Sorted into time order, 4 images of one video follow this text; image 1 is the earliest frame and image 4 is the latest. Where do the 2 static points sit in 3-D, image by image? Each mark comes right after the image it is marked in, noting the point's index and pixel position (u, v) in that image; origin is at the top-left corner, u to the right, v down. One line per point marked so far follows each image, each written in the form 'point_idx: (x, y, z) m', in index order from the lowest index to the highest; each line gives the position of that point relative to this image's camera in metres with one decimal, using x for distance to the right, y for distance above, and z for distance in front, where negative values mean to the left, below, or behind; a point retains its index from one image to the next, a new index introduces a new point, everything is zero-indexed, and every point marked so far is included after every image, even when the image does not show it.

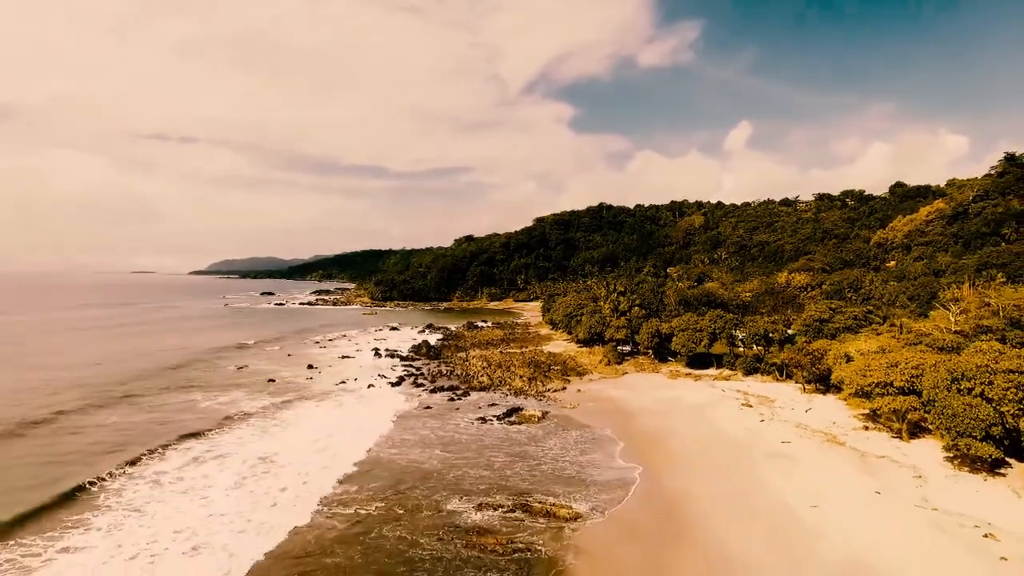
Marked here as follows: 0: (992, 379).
0: (+17.7, -3.4, +18.3) m
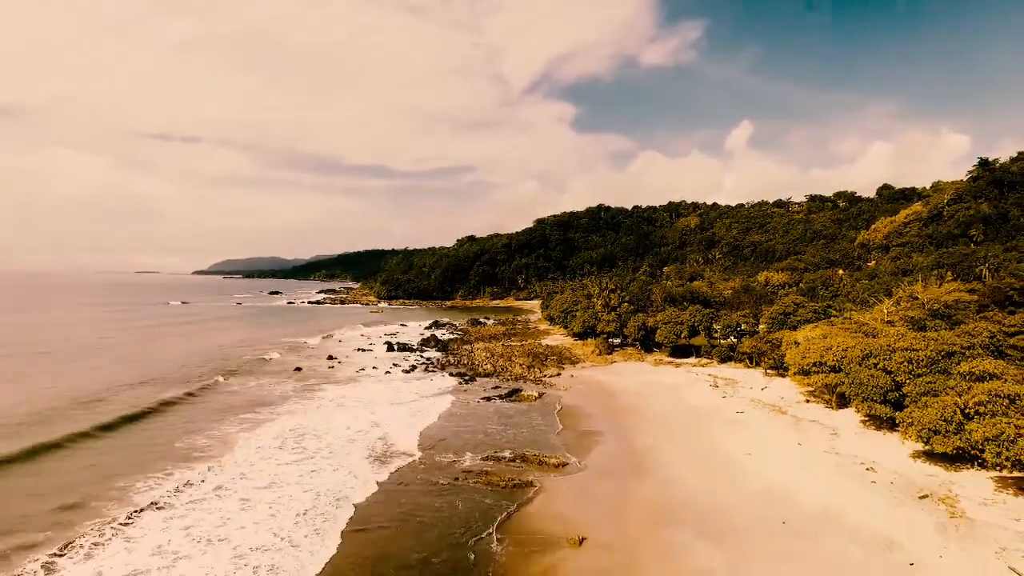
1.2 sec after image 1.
0: (+17.7, -3.2, +23.0) m
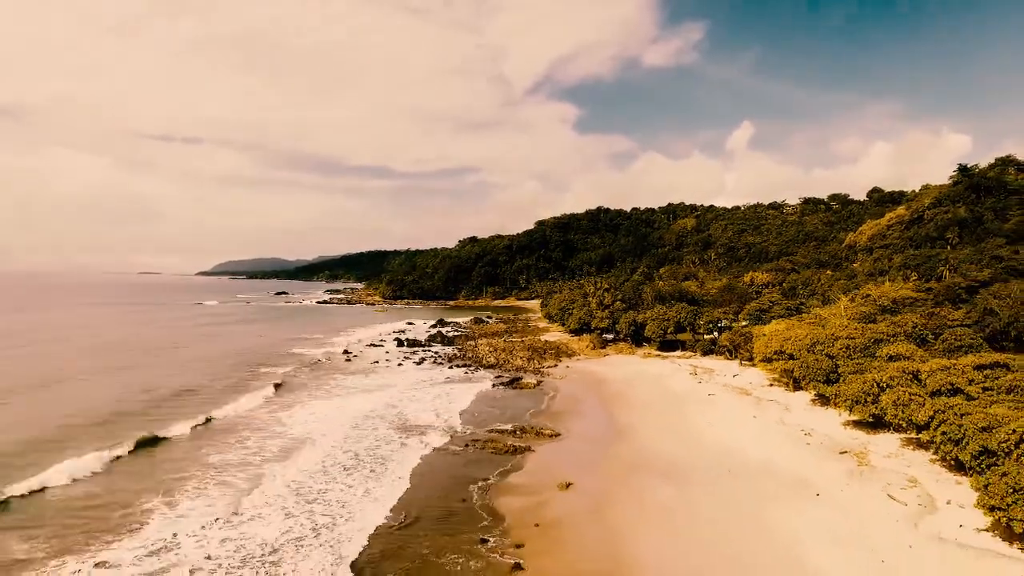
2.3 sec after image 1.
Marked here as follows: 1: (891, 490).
0: (+17.8, -3.1, +27.2) m
1: (+13.5, -7.2, +17.5) m
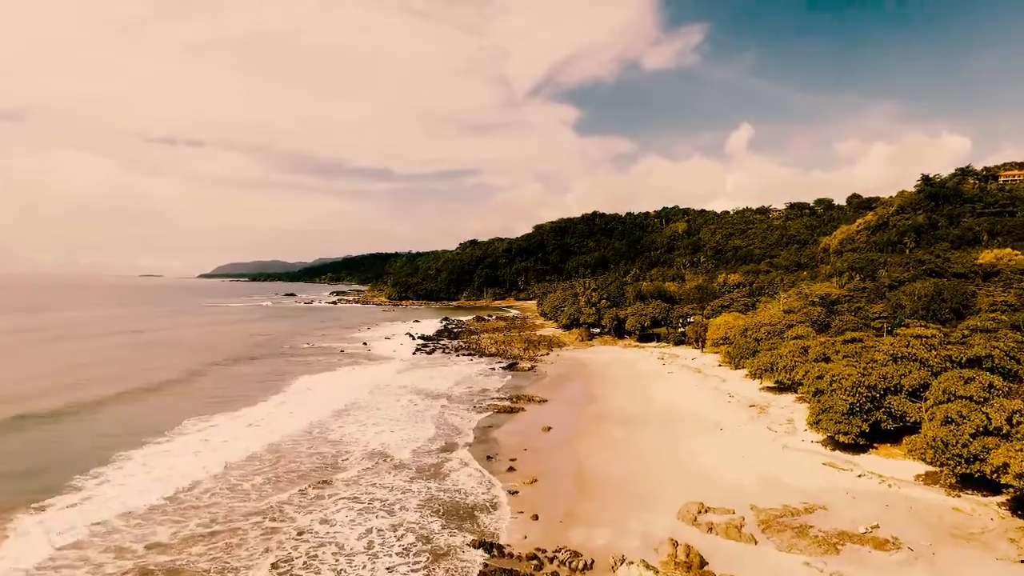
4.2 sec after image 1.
0: (+17.6, -2.9, +34.7) m
1: (+13.3, -7.0, +25.0) m
